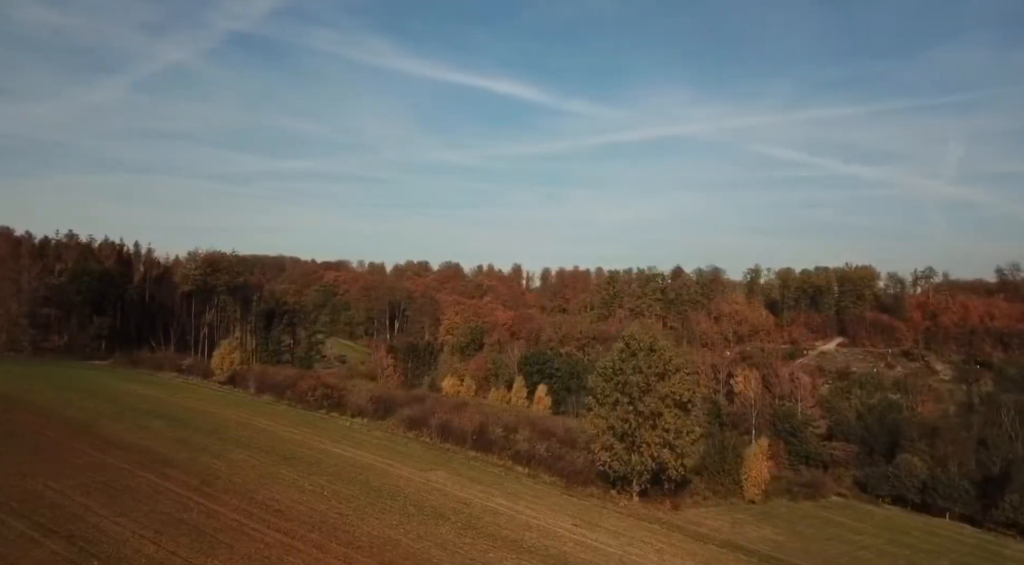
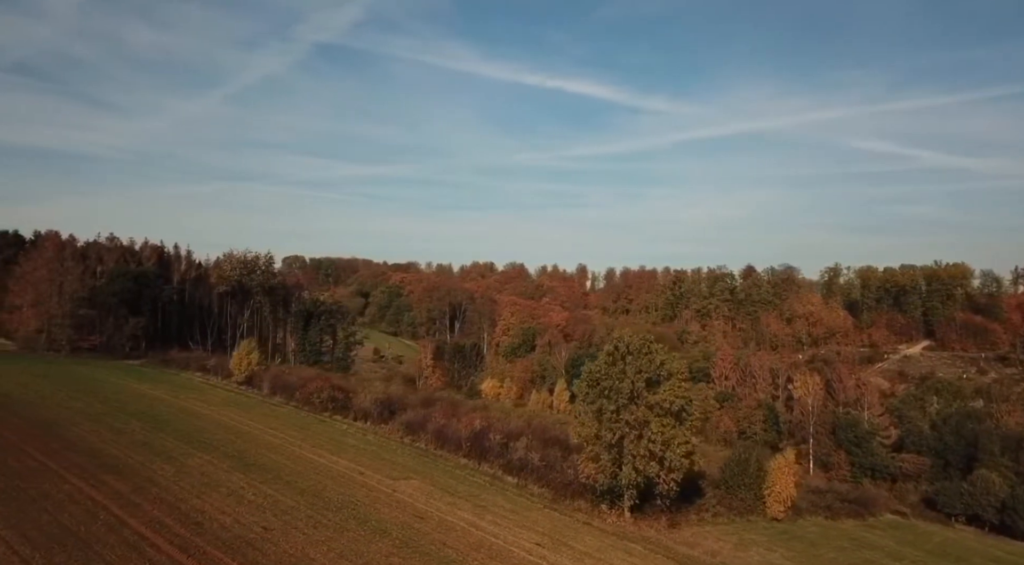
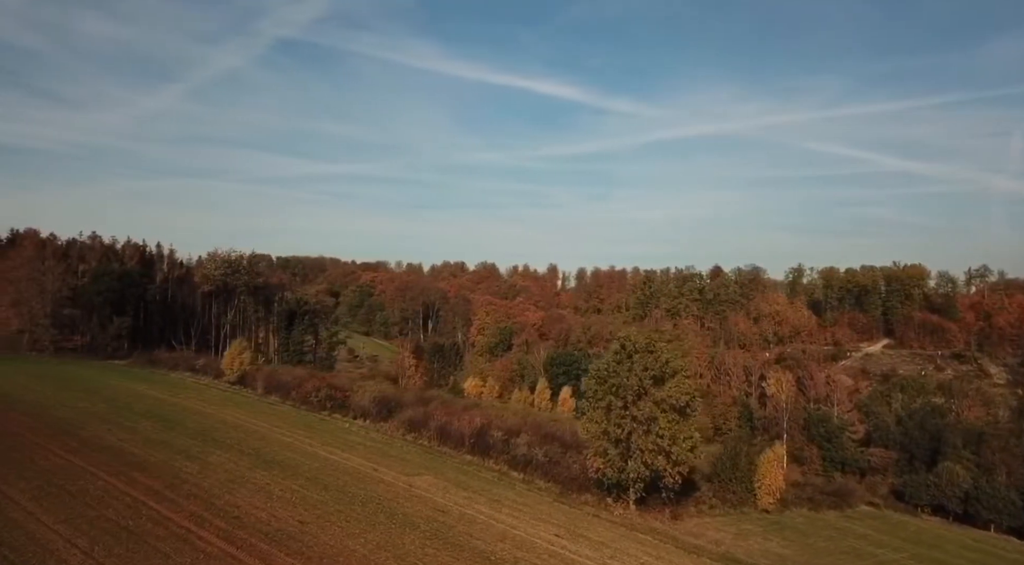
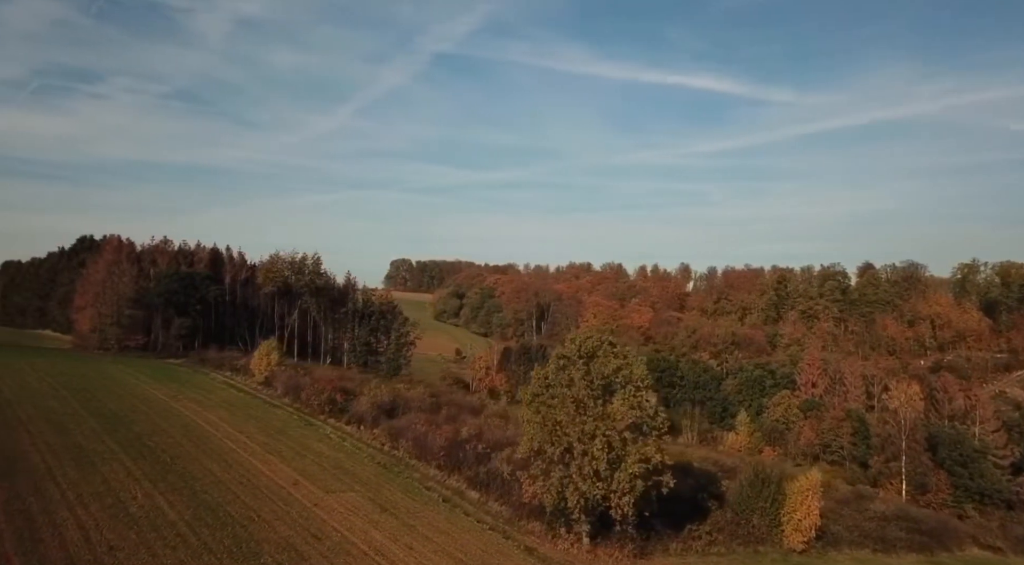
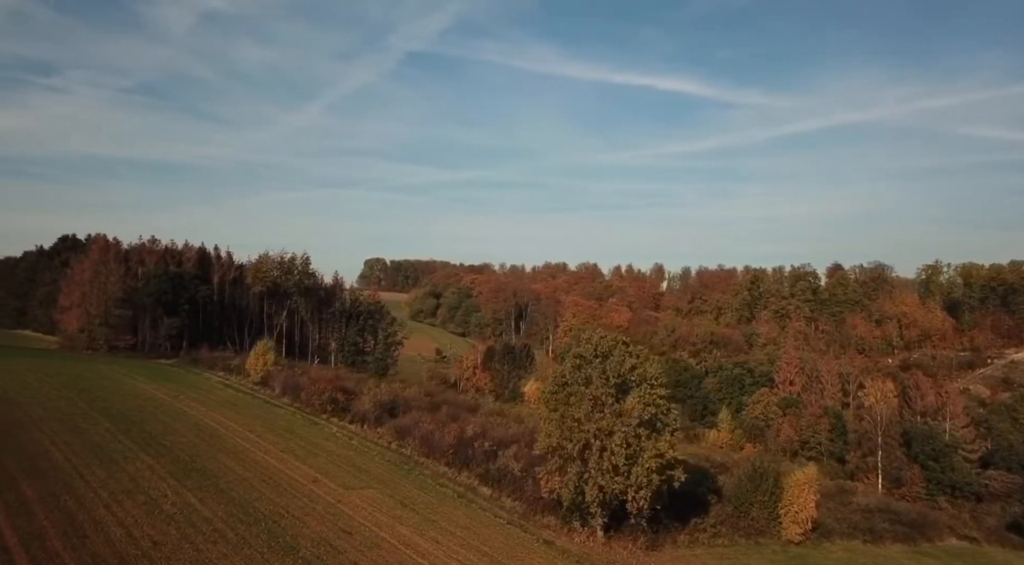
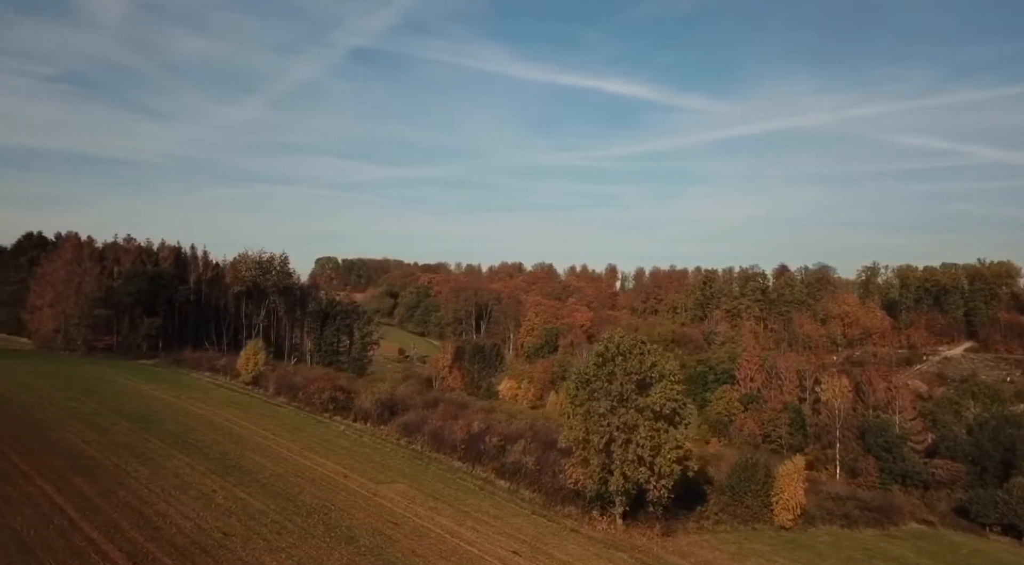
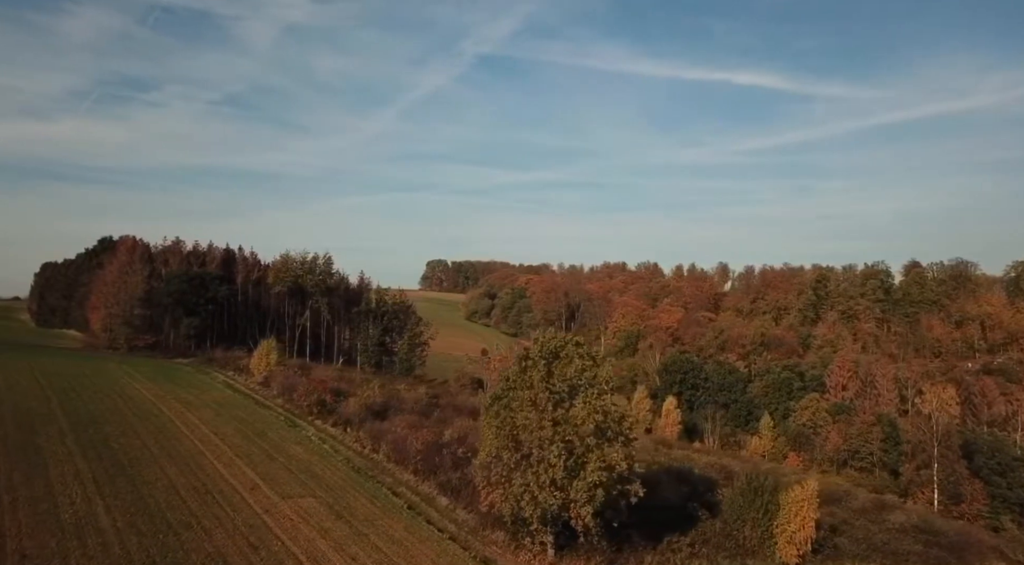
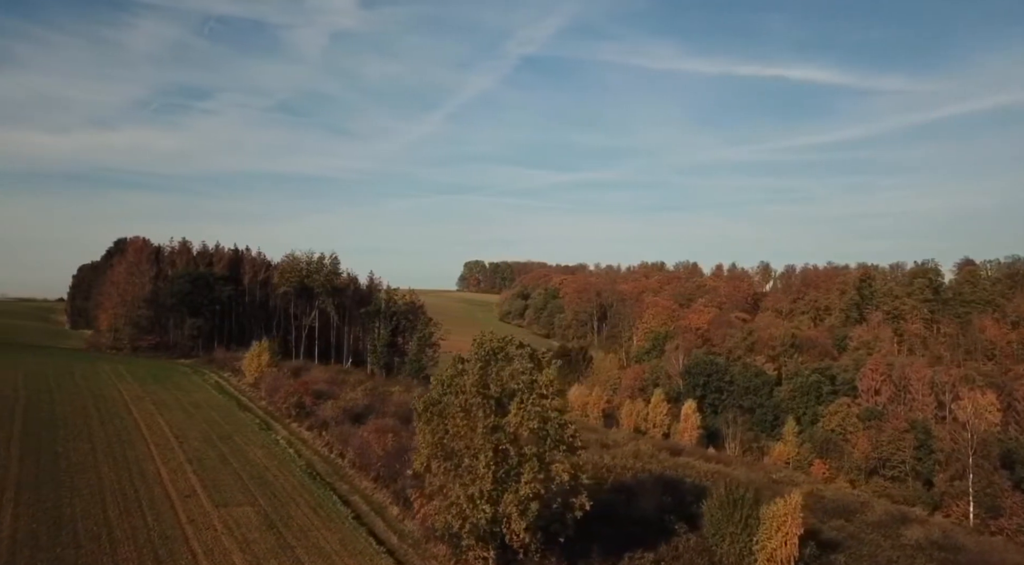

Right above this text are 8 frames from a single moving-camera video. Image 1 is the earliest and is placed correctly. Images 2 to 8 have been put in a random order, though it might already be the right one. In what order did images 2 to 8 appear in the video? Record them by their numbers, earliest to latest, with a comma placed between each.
3, 2, 6, 5, 4, 7, 8
